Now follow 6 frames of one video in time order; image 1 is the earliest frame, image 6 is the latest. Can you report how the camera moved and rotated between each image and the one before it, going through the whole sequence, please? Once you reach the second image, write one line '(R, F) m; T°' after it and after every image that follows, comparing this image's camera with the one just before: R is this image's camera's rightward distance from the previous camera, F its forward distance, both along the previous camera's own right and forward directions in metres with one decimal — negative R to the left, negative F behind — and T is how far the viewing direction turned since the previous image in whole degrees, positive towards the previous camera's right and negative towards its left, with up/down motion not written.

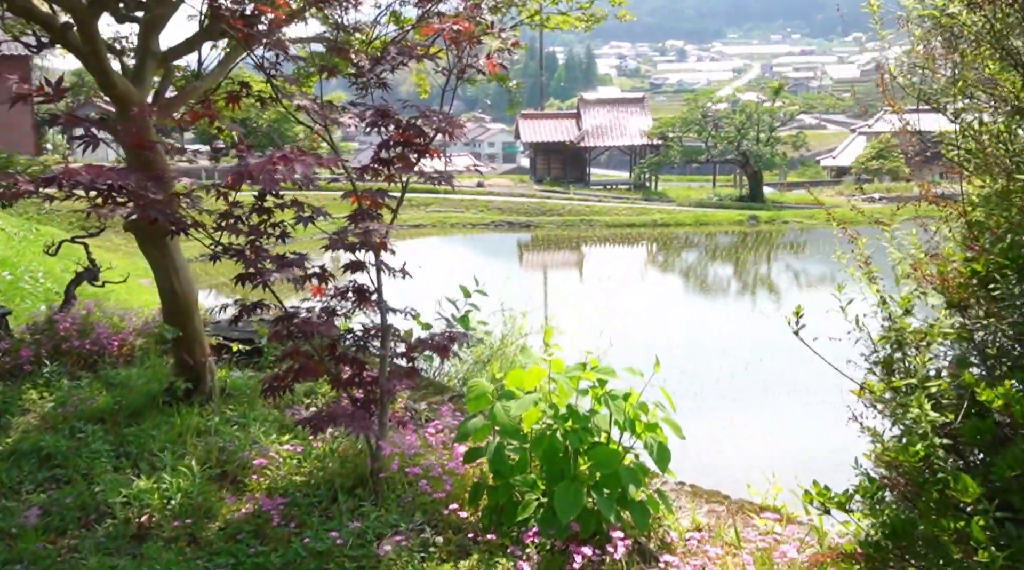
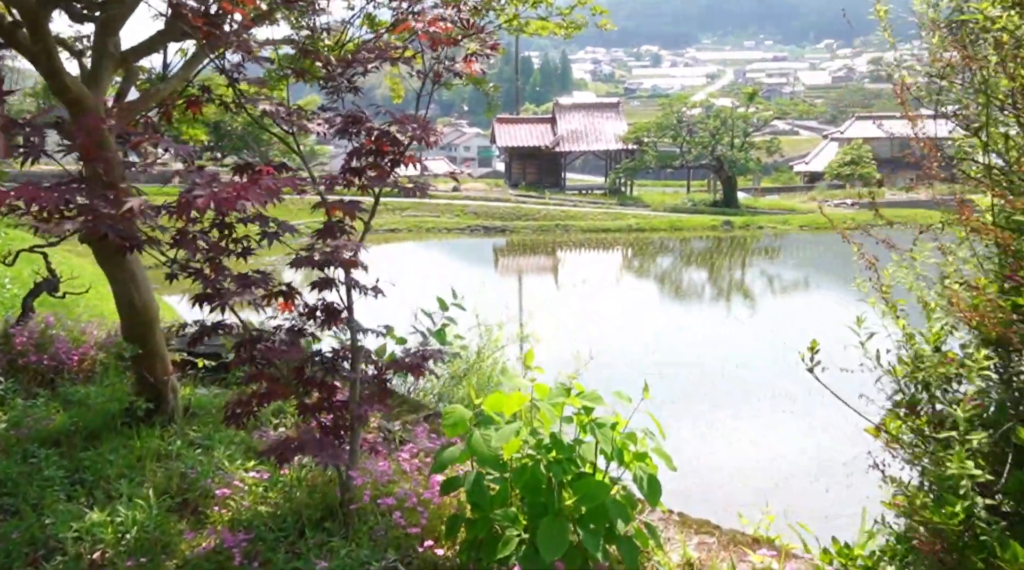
(0.0, +0.1) m; +1°
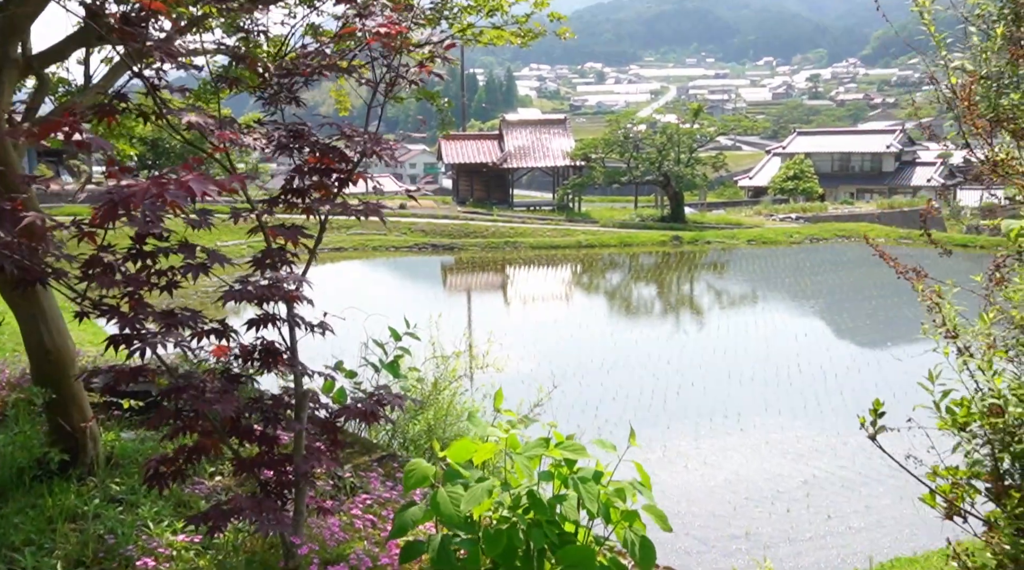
(0.0, +0.3) m; +3°
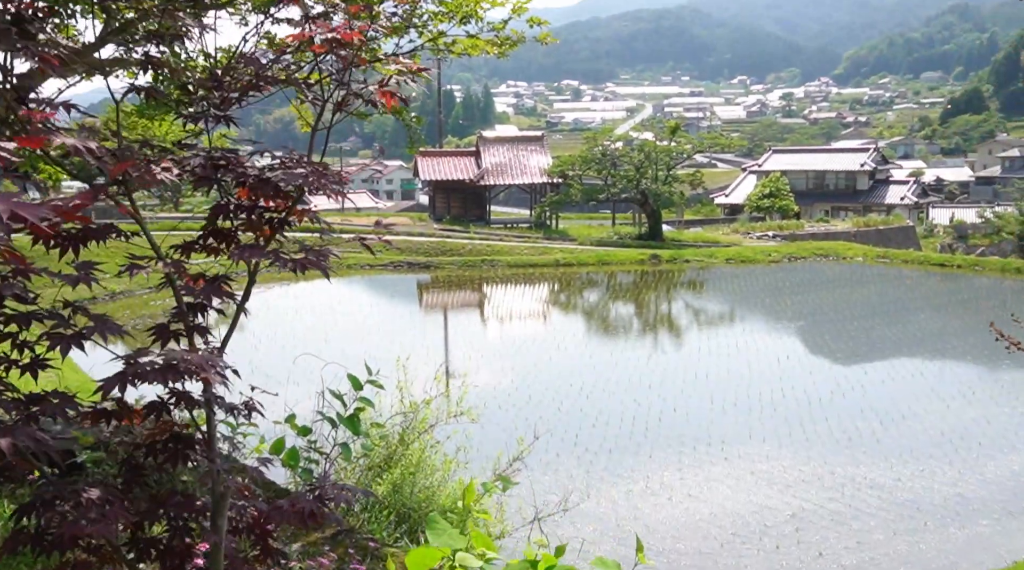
(0.0, +0.4) m; +1°
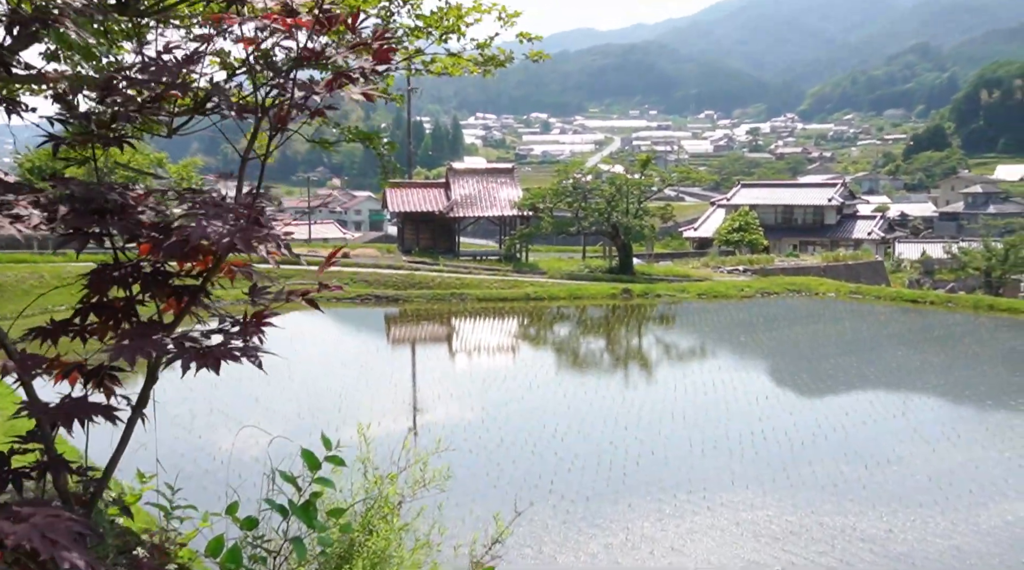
(-0.1, +0.5) m; +2°
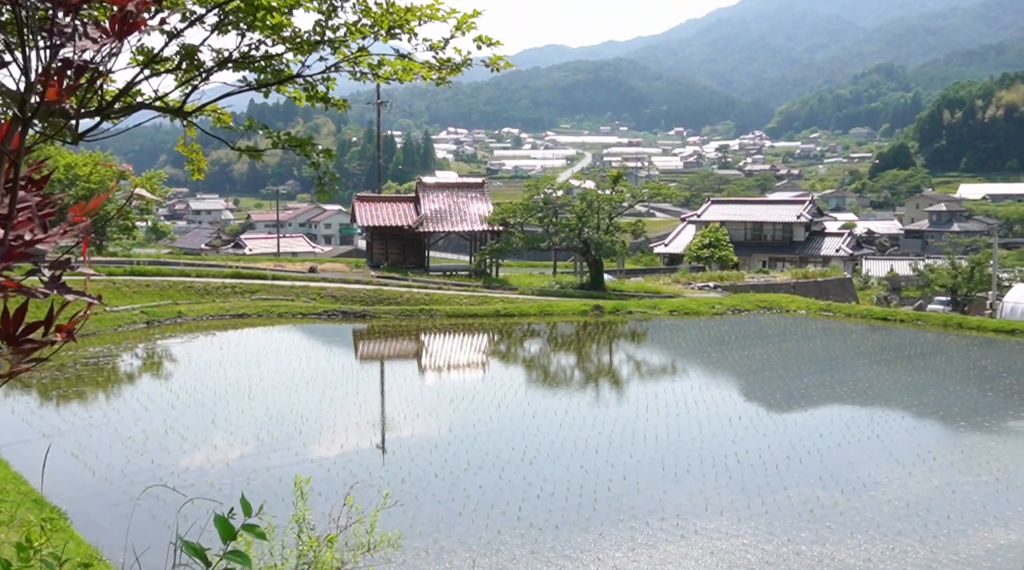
(0.0, +0.4) m; +1°
